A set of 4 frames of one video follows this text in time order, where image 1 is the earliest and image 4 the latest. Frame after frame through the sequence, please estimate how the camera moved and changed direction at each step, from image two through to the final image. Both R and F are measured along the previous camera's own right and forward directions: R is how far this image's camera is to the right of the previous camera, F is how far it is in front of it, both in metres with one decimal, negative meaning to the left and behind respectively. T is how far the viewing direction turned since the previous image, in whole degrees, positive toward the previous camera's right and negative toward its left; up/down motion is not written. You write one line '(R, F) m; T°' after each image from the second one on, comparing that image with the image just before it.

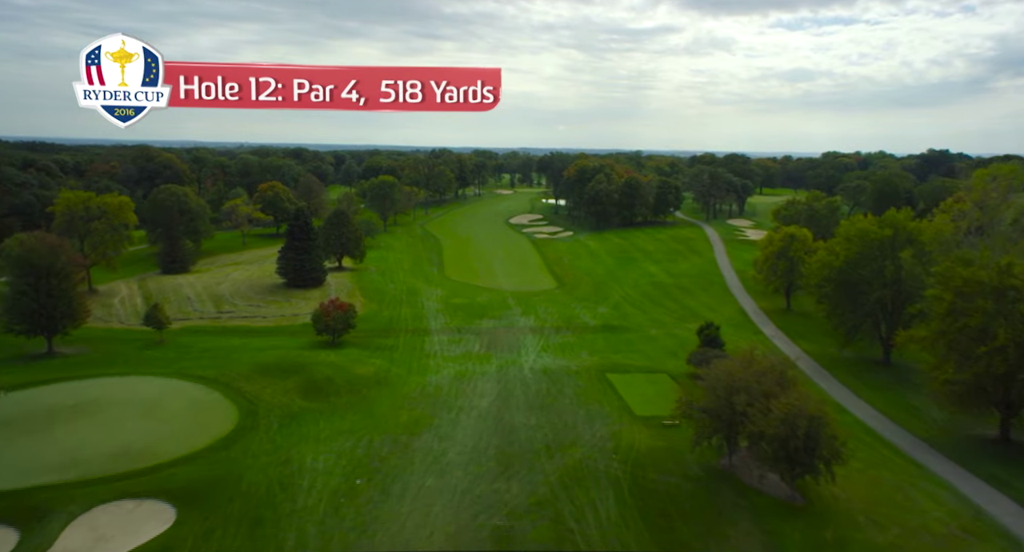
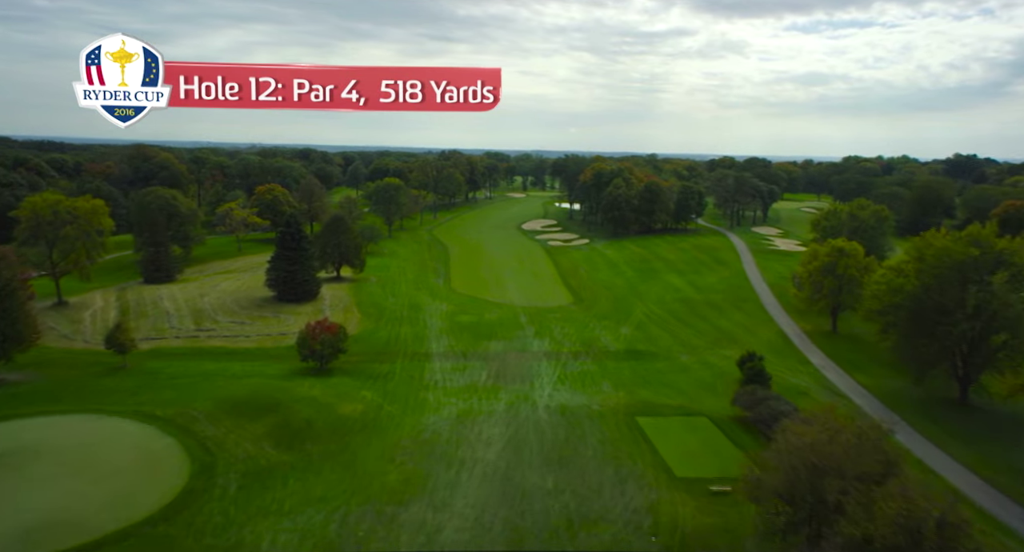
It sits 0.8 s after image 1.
(-0.1, +4.0) m; -1°
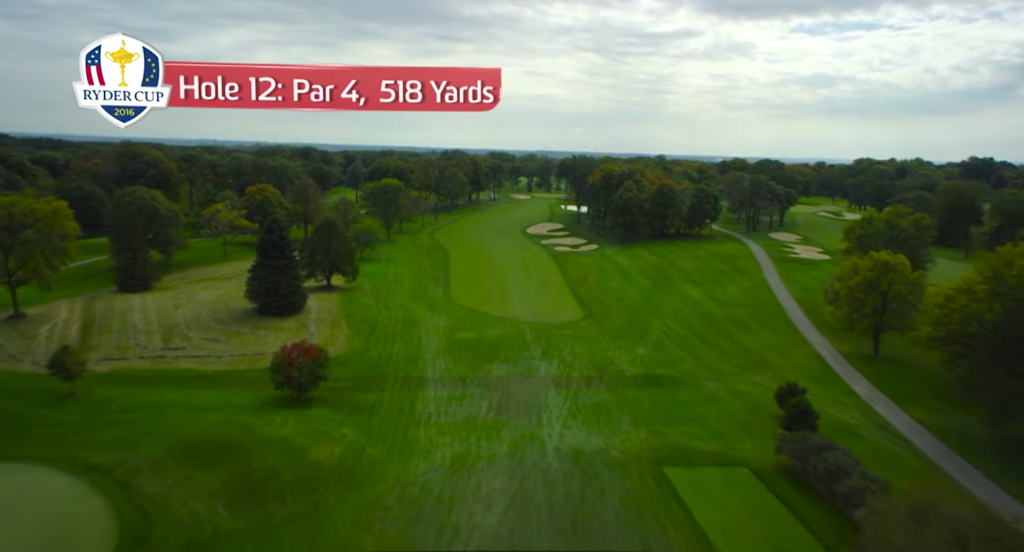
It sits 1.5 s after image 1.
(-0.1, +3.5) m; 0°
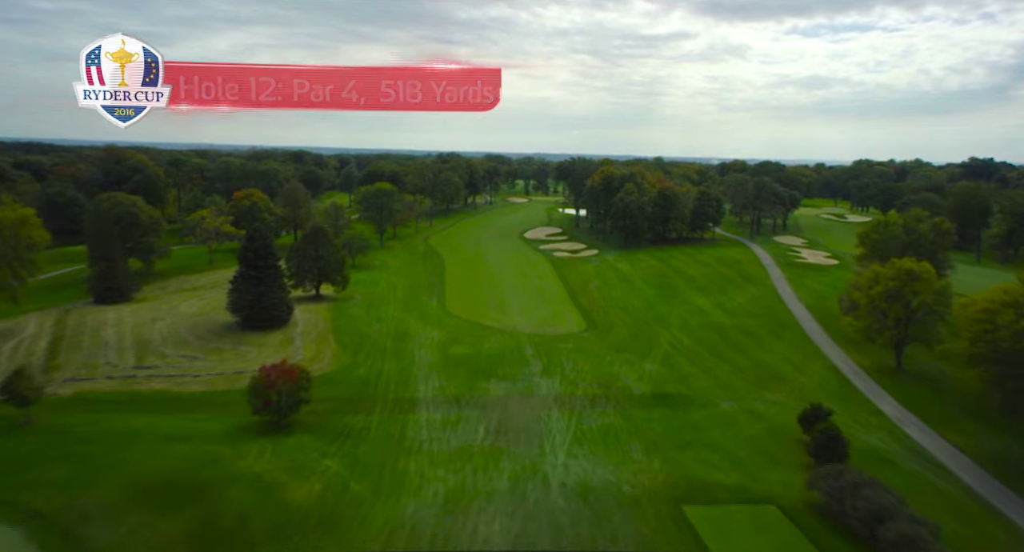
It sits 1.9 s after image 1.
(-0.1, +2.0) m; 0°
